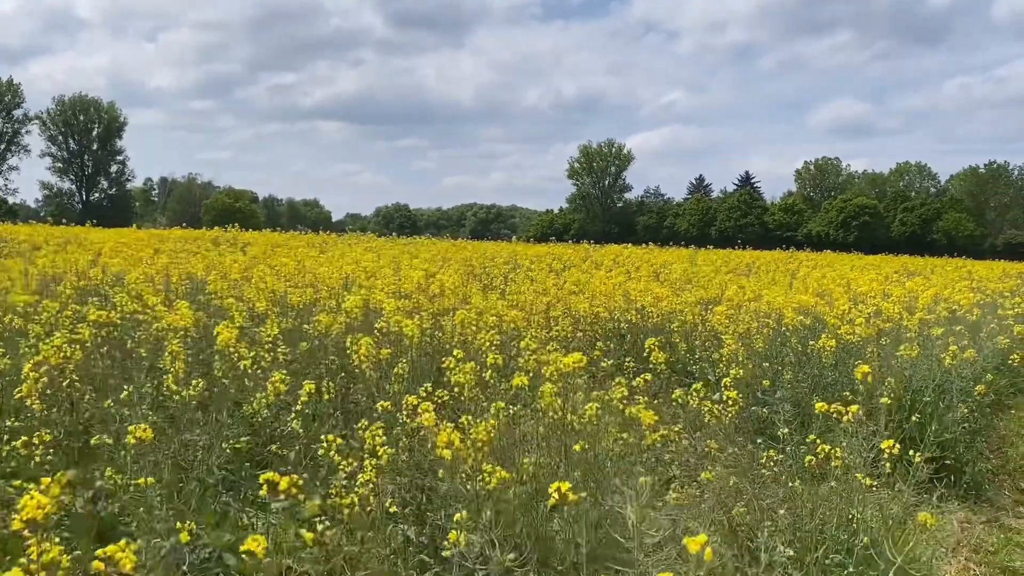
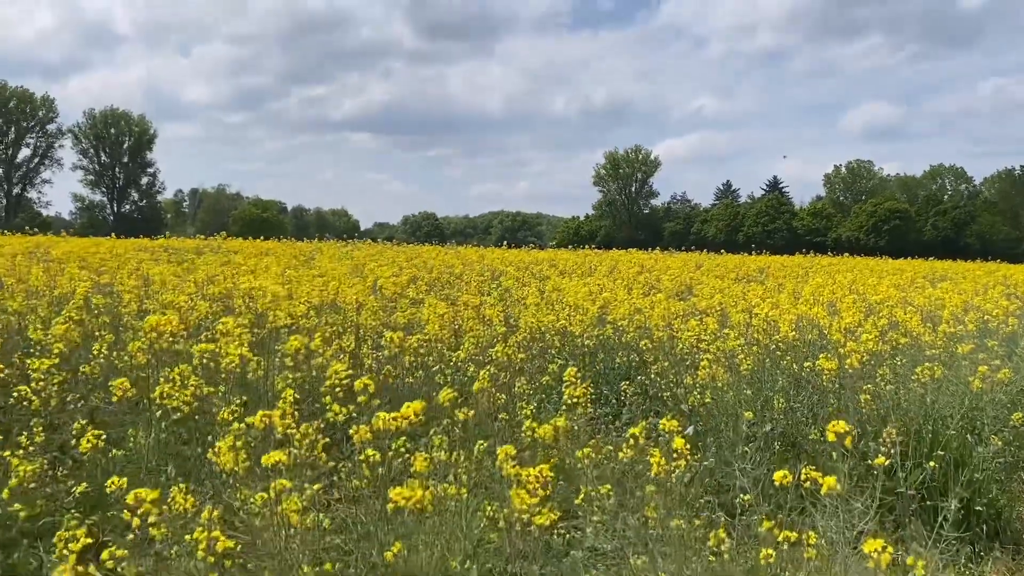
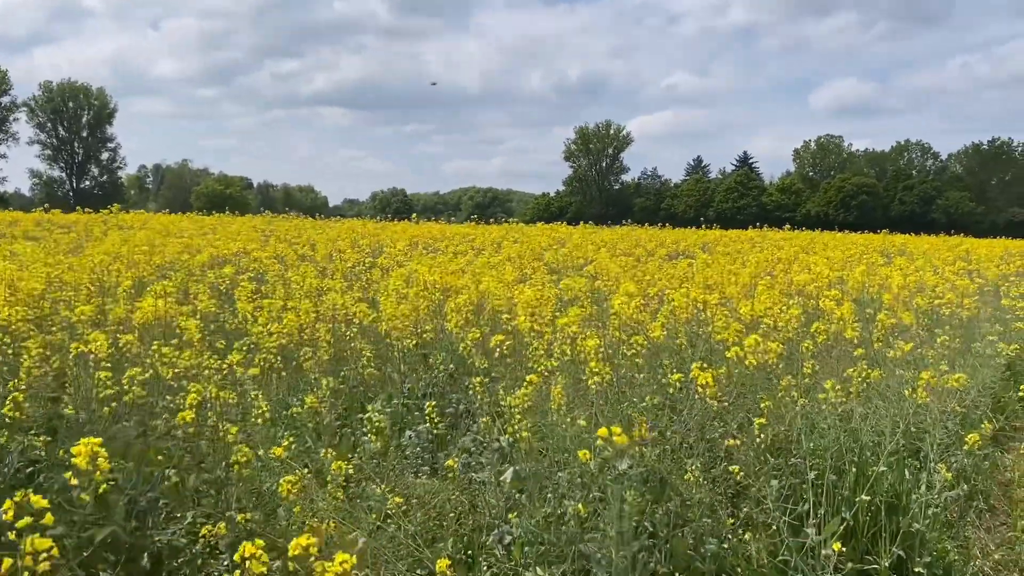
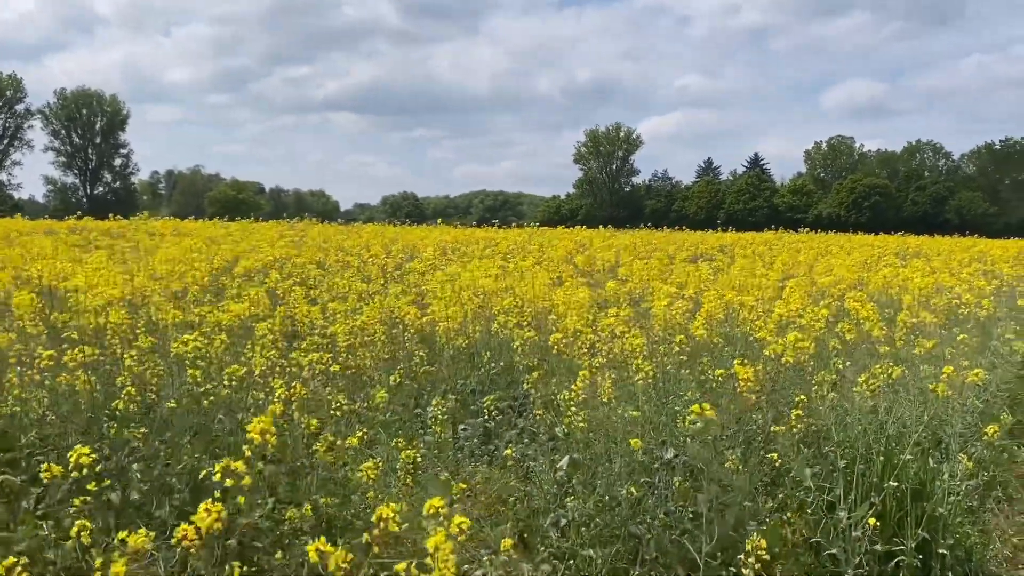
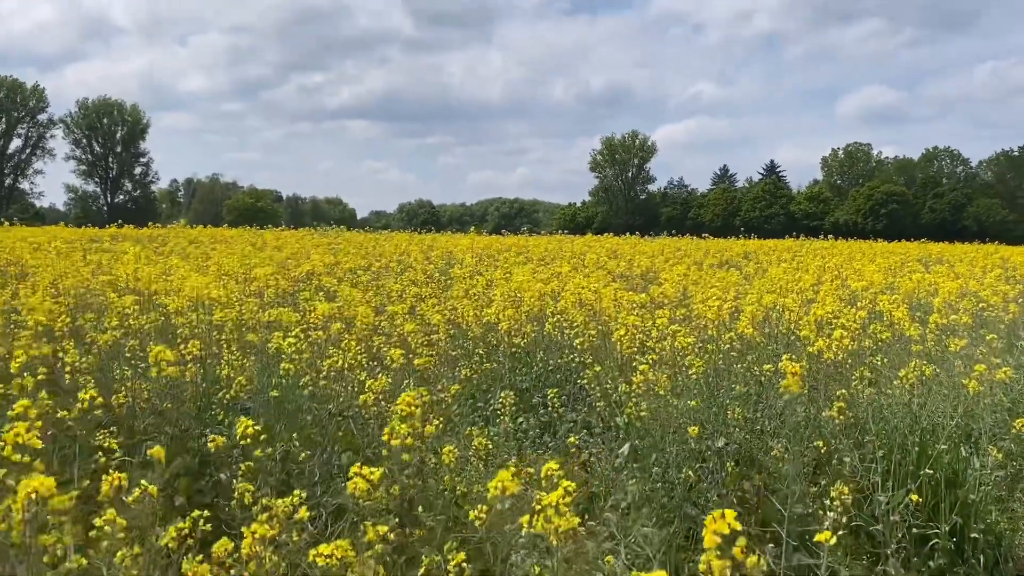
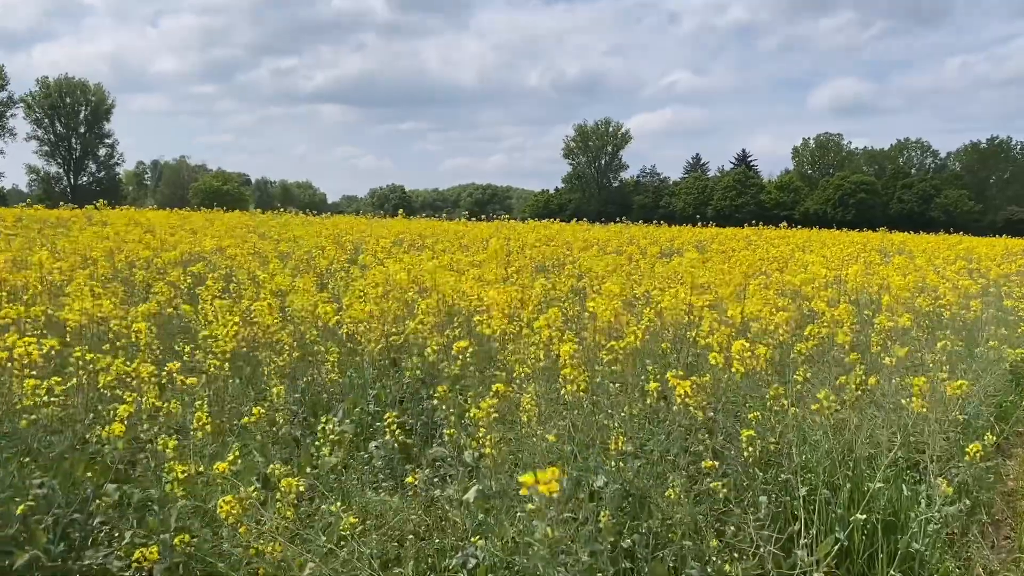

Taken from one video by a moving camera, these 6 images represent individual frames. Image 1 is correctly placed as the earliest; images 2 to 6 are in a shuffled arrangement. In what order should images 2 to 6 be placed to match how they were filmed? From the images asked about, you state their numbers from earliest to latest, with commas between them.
2, 5, 4, 3, 6
